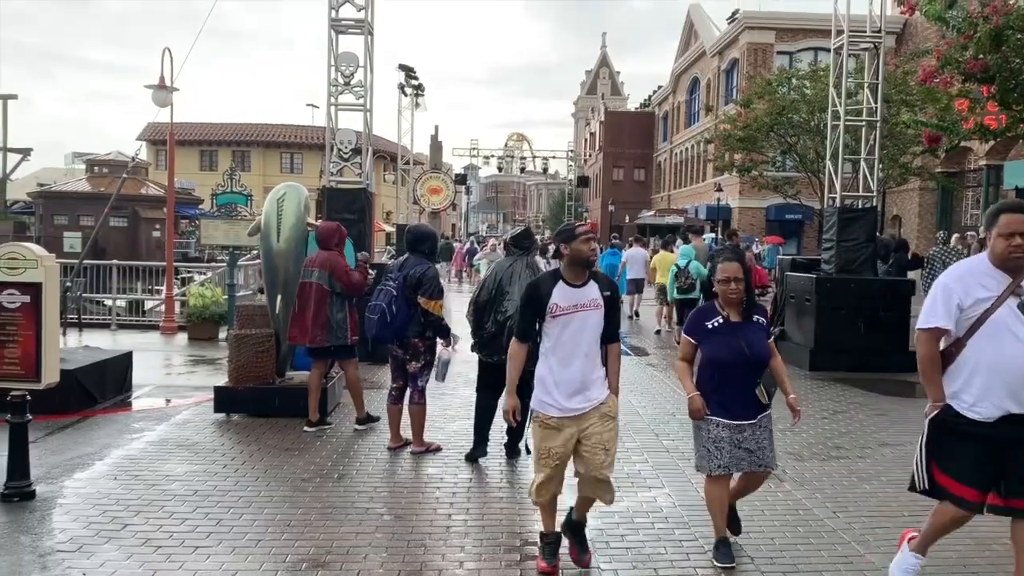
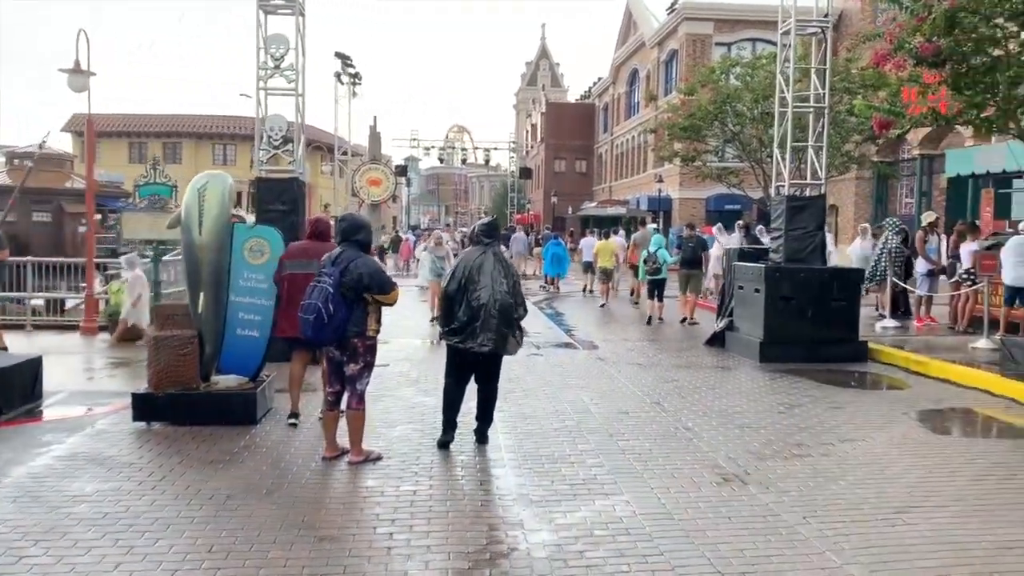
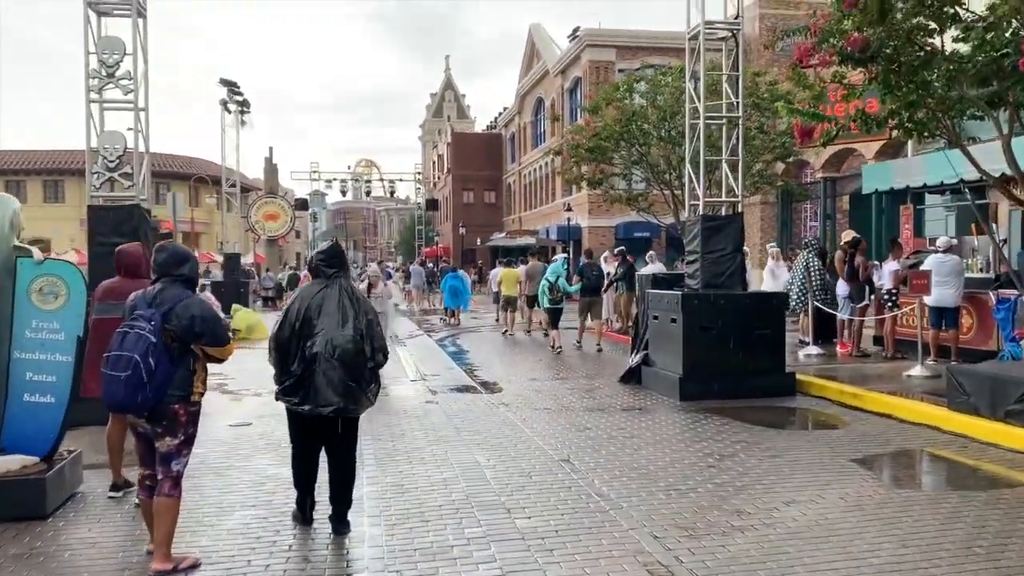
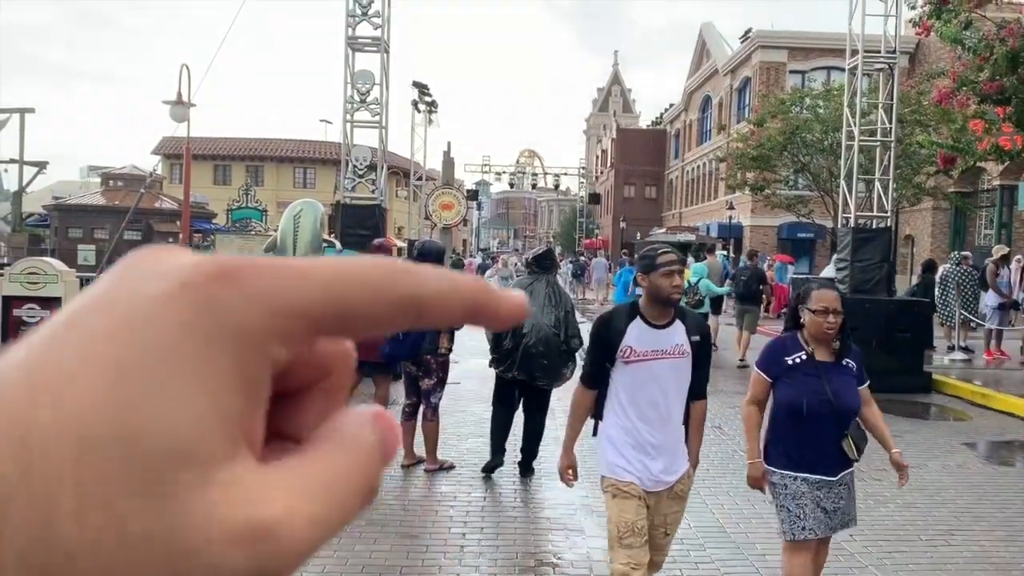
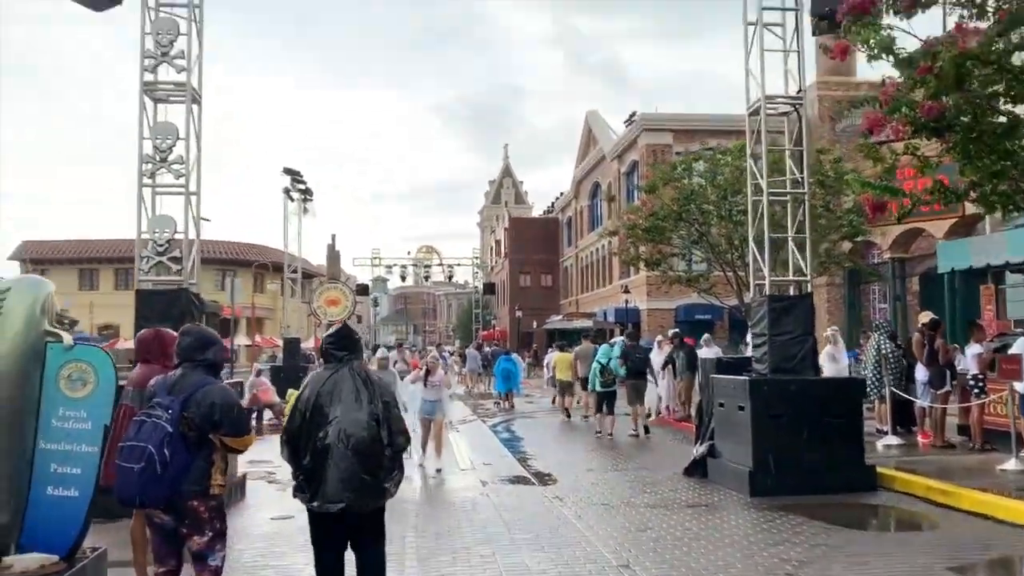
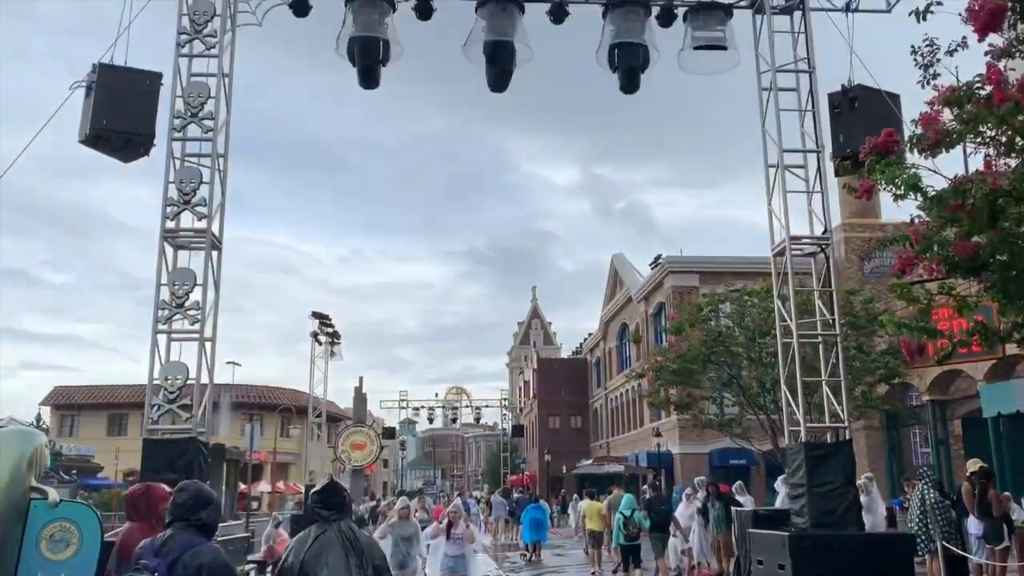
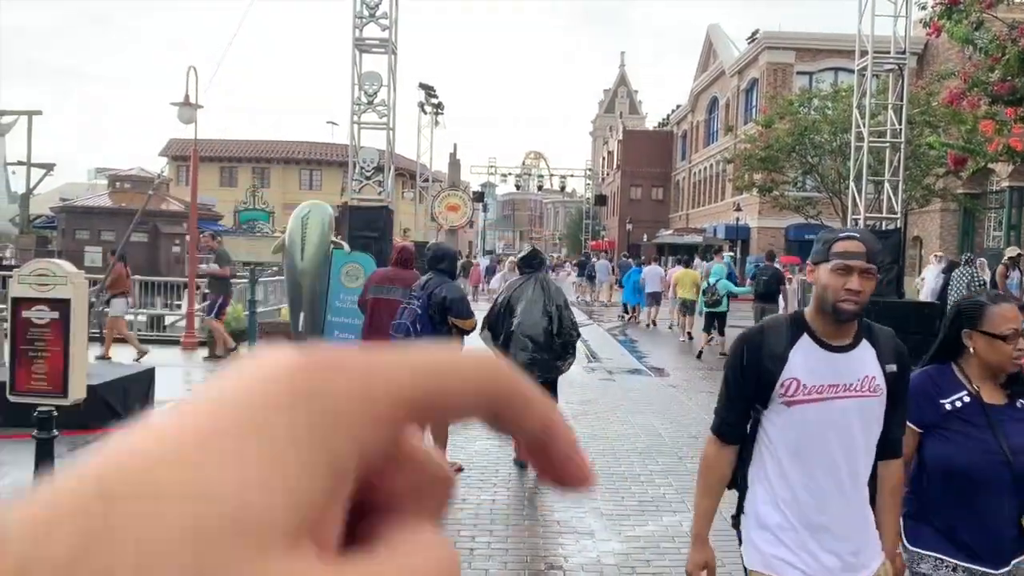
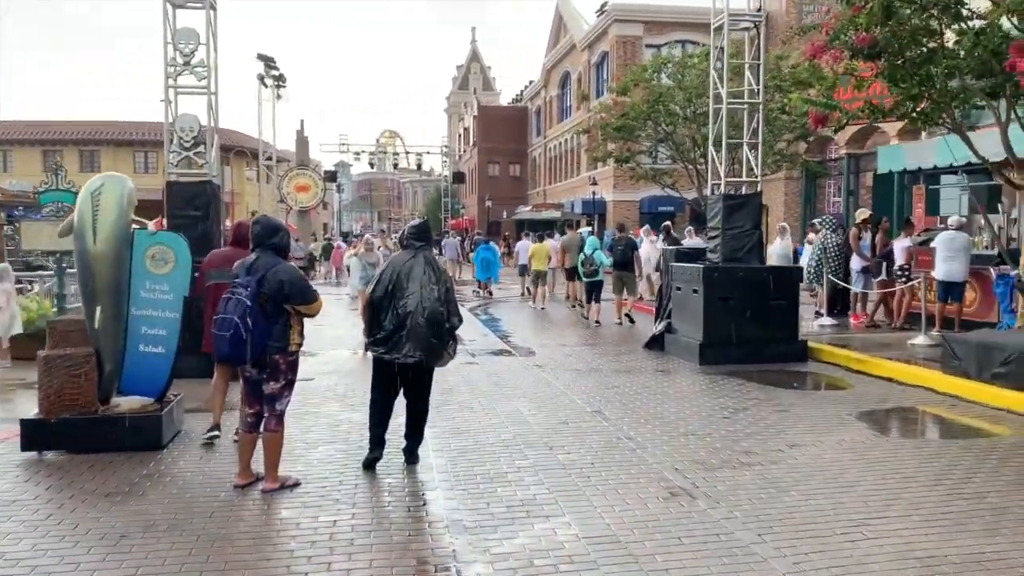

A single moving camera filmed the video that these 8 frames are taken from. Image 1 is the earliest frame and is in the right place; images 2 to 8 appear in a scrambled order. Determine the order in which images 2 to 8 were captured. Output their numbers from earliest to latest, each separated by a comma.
4, 7, 2, 8, 3, 5, 6
